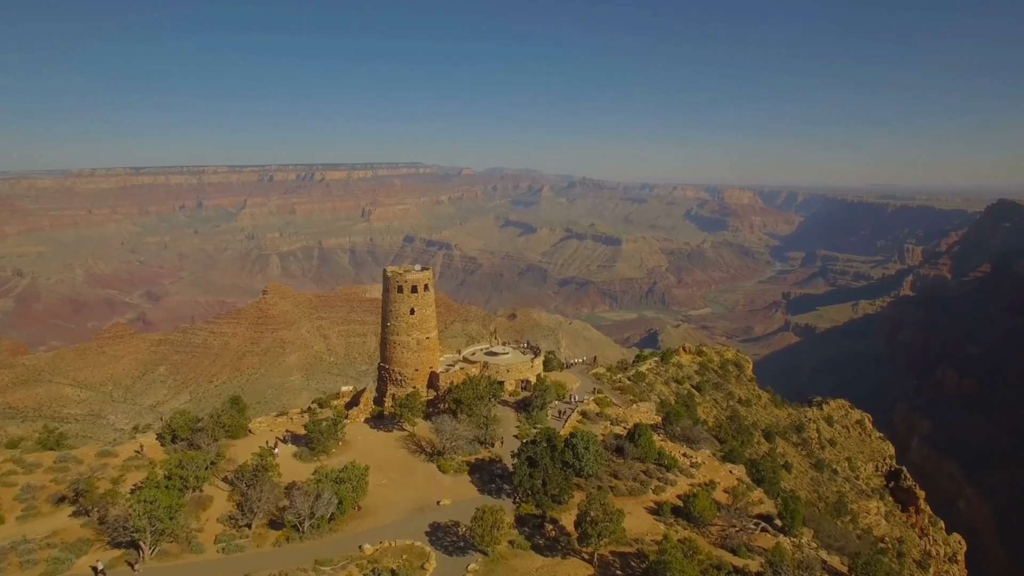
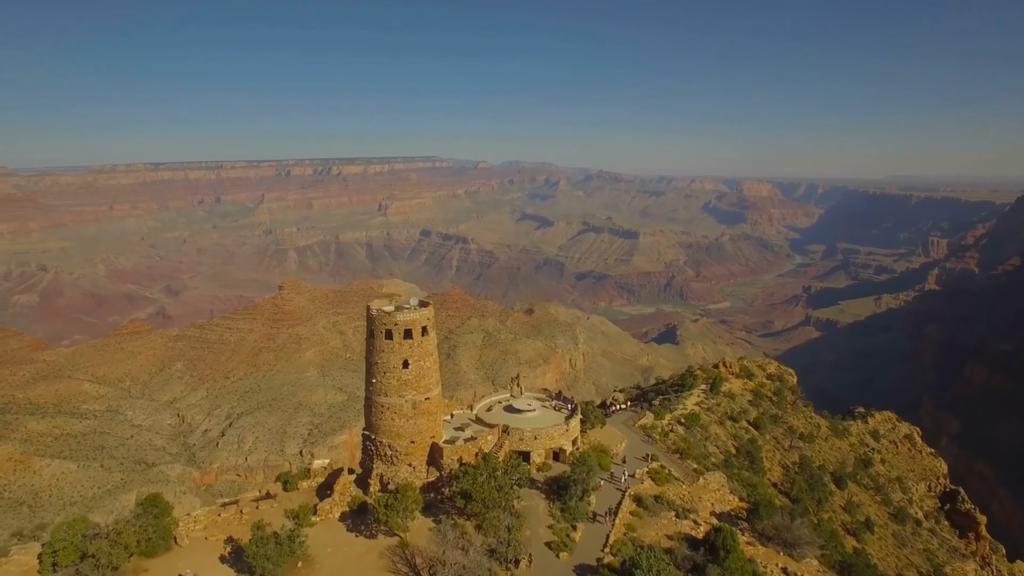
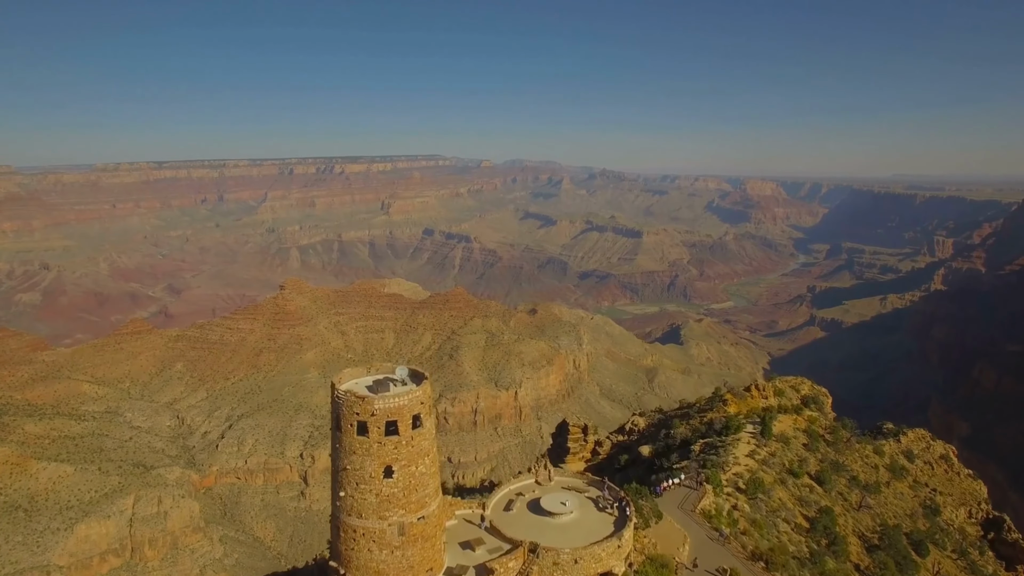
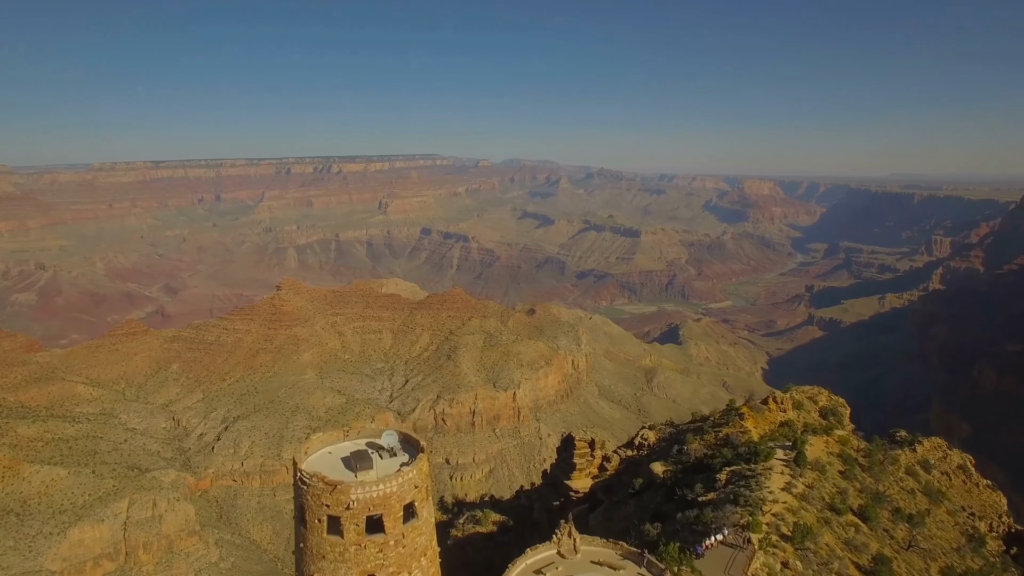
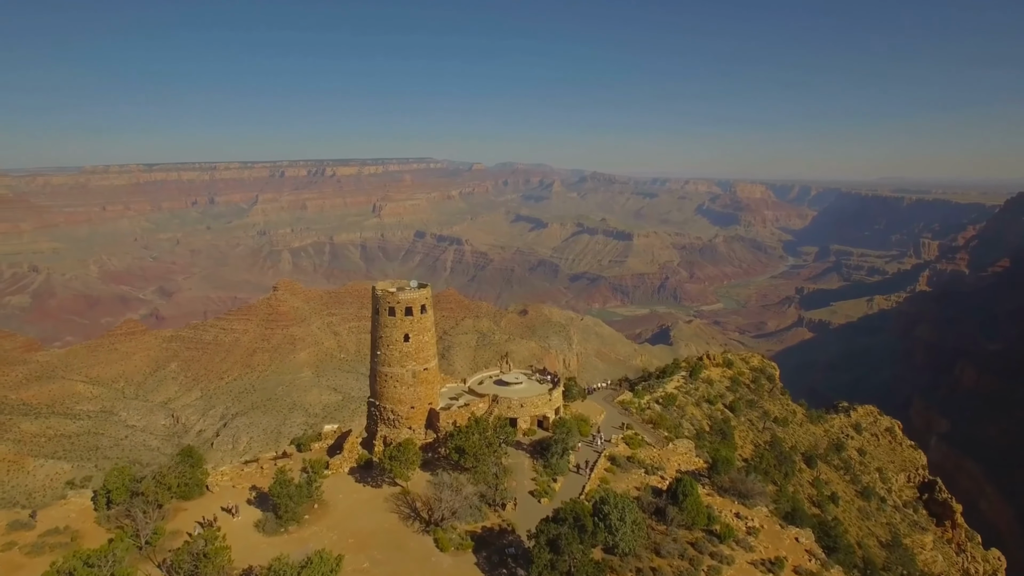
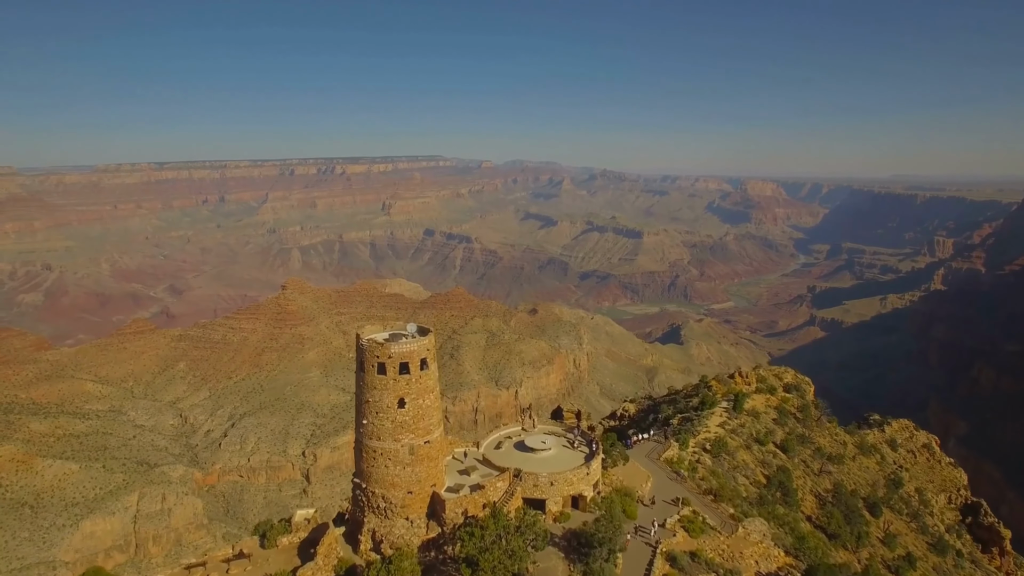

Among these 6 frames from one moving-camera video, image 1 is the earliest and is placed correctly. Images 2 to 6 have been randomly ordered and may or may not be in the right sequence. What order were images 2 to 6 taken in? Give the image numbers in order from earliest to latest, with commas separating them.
5, 2, 6, 3, 4
